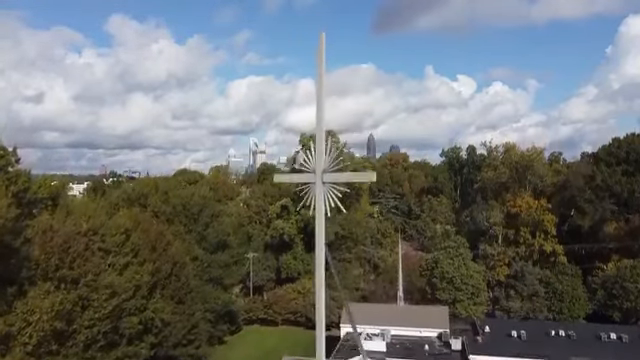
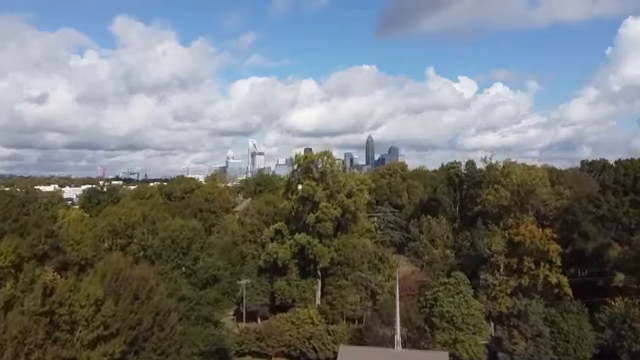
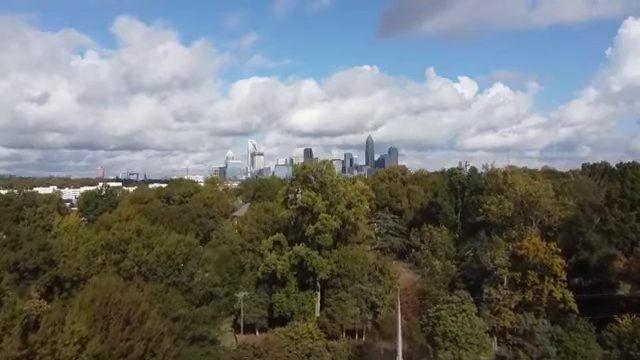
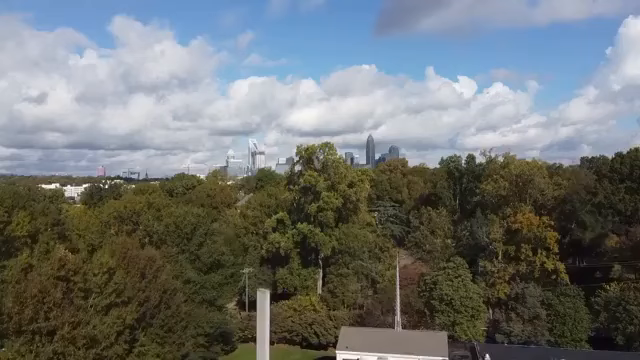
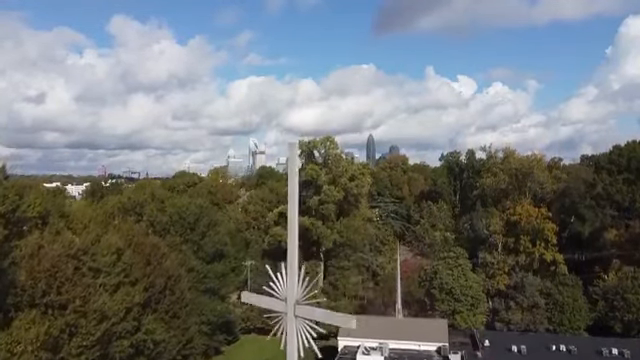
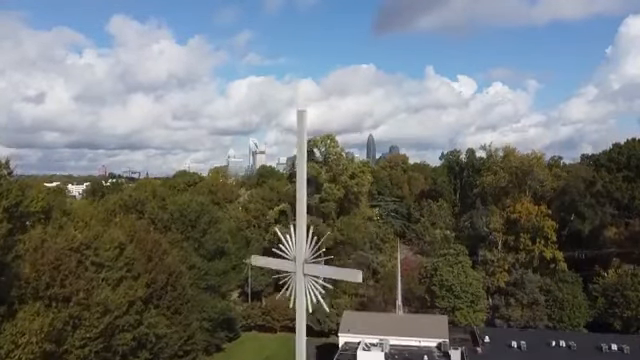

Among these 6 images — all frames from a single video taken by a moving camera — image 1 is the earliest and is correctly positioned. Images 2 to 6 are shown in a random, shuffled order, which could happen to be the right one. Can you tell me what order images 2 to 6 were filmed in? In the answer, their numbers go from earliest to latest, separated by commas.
6, 5, 4, 2, 3
